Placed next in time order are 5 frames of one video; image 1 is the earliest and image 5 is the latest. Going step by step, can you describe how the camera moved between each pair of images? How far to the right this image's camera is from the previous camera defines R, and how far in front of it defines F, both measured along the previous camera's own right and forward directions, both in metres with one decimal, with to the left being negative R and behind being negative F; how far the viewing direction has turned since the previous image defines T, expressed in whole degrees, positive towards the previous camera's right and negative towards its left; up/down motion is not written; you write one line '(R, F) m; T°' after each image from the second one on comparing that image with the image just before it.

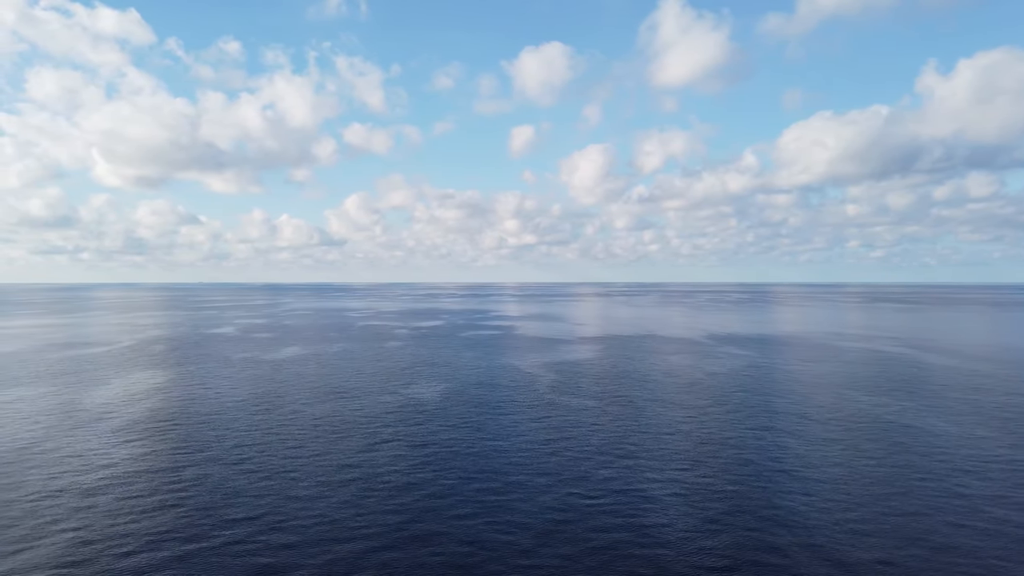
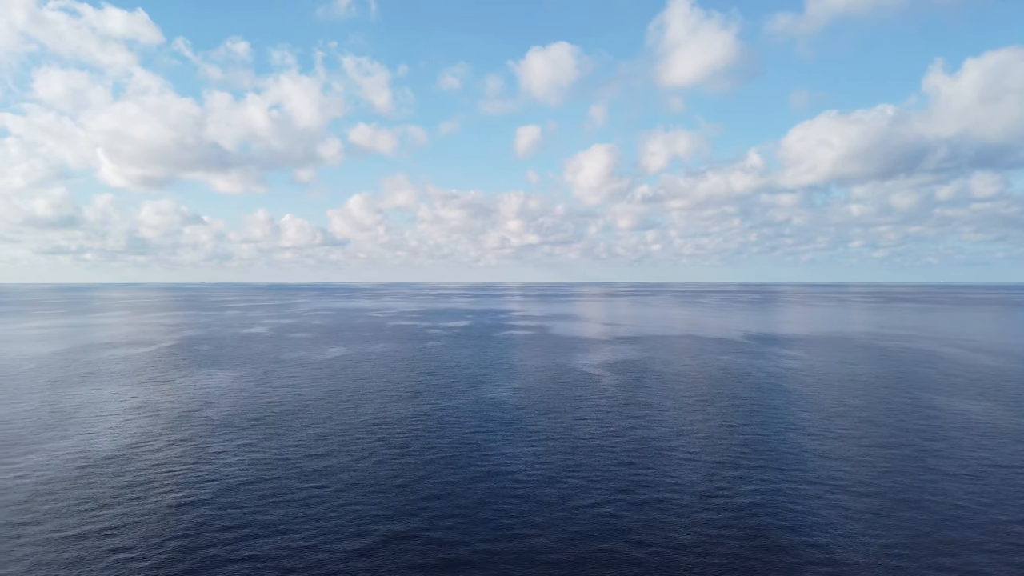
(-7.6, 0.0) m; 0°
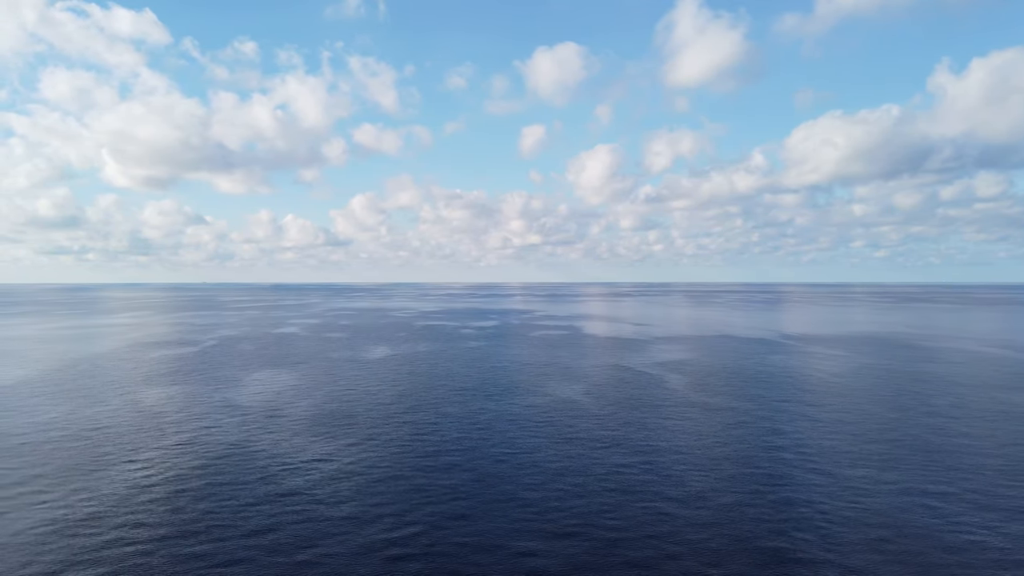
(-7.8, 0.0) m; 0°
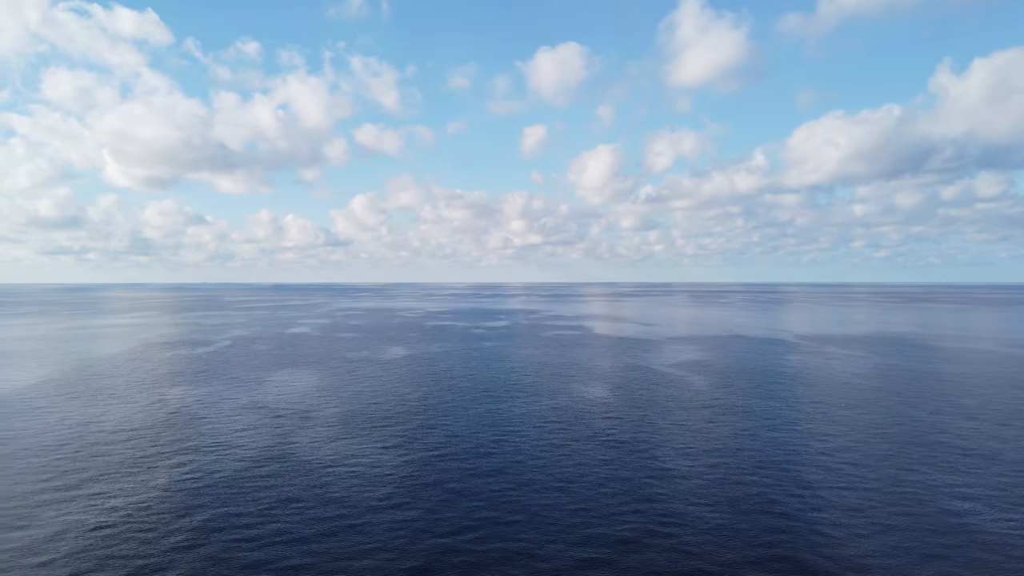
(-2.8, 0.0) m; 0°
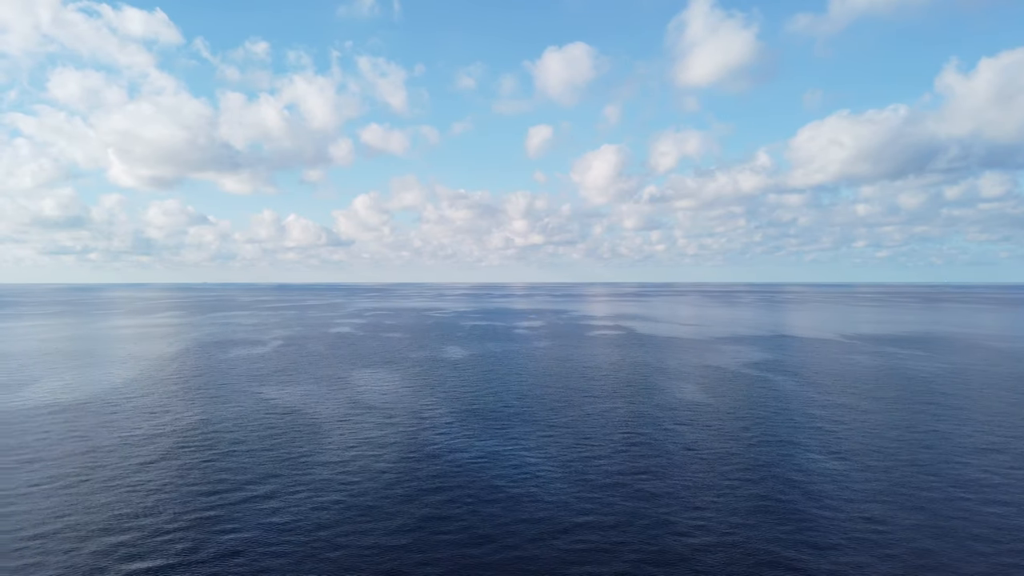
(-10.2, +0.1) m; 0°
